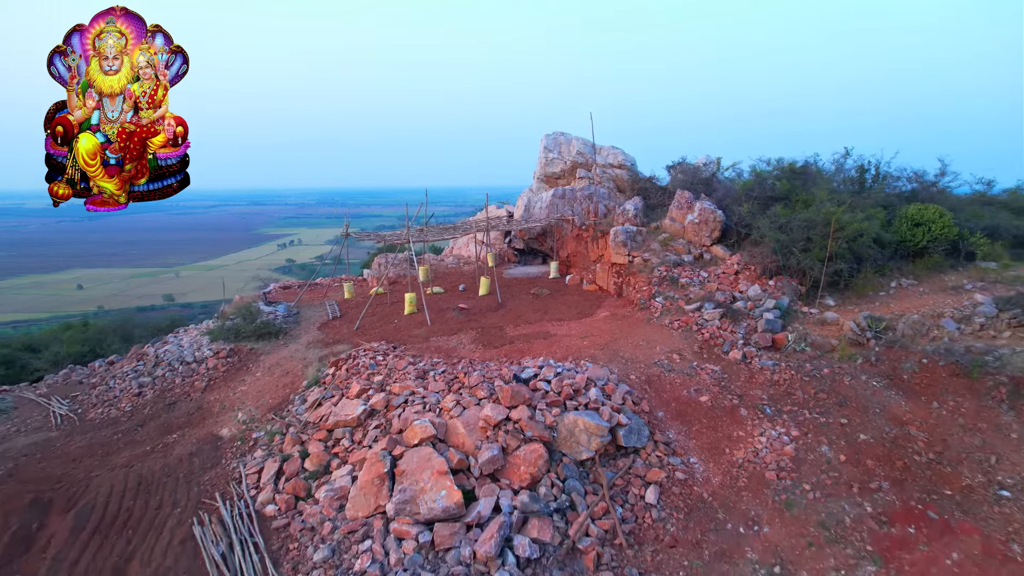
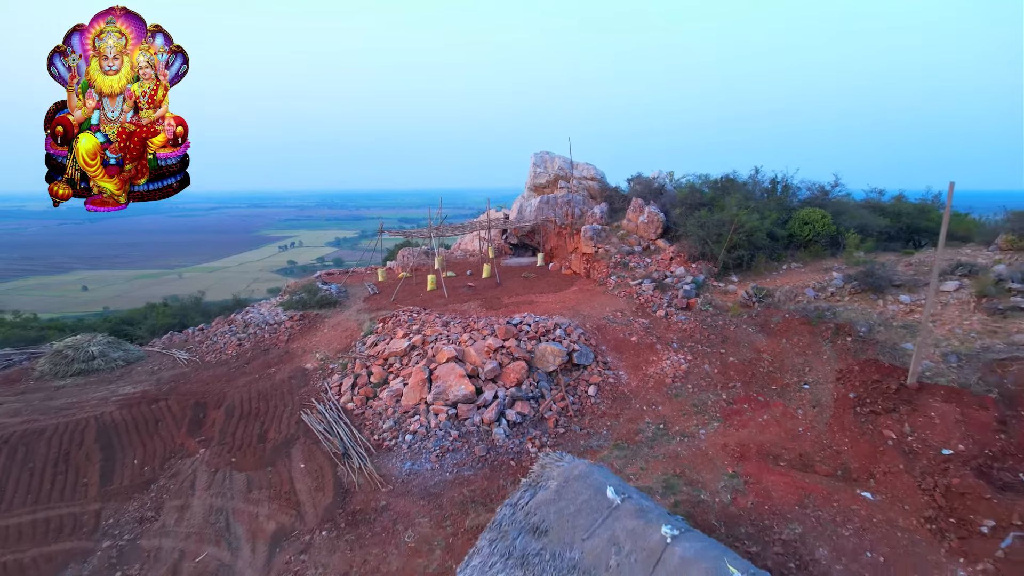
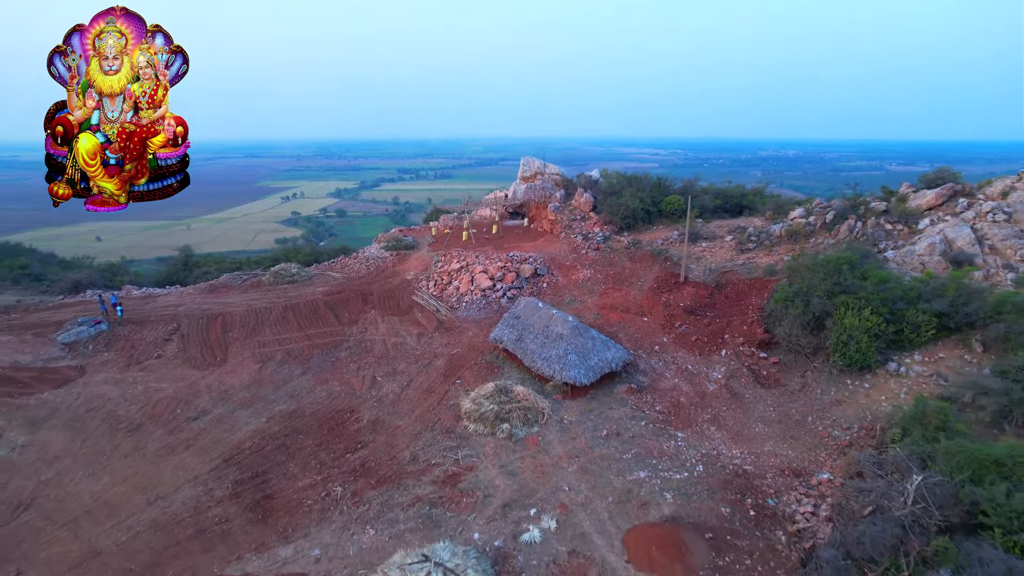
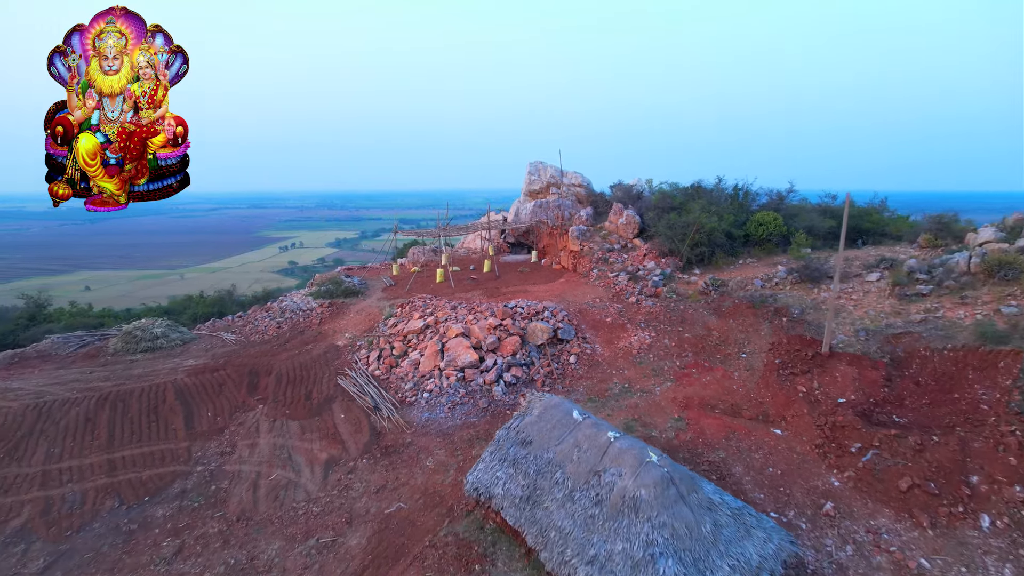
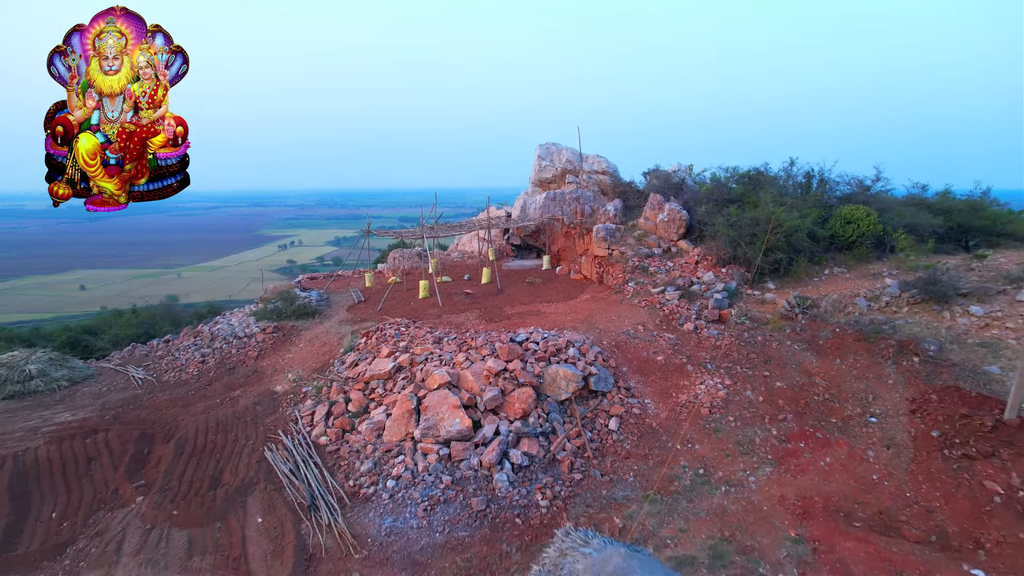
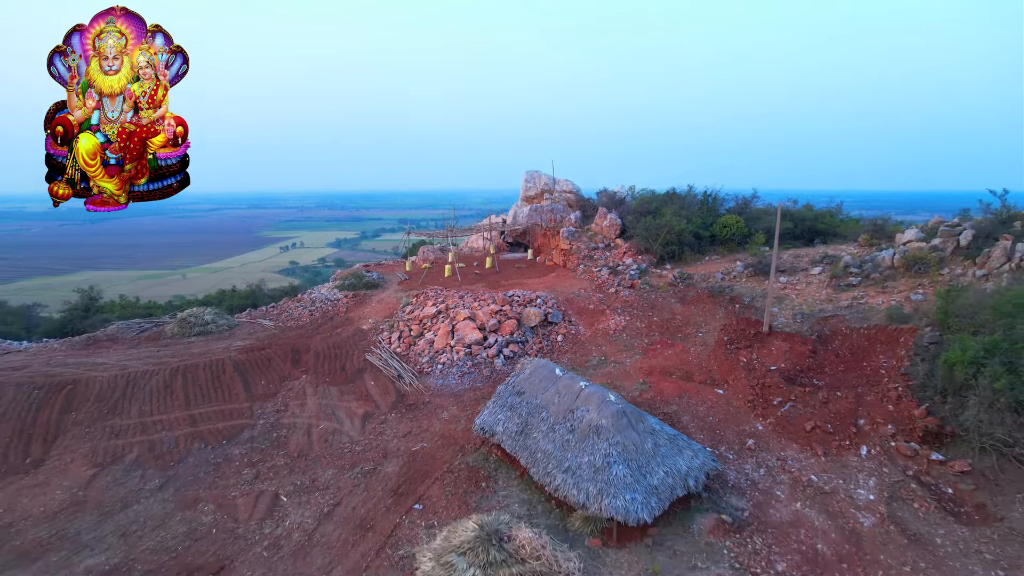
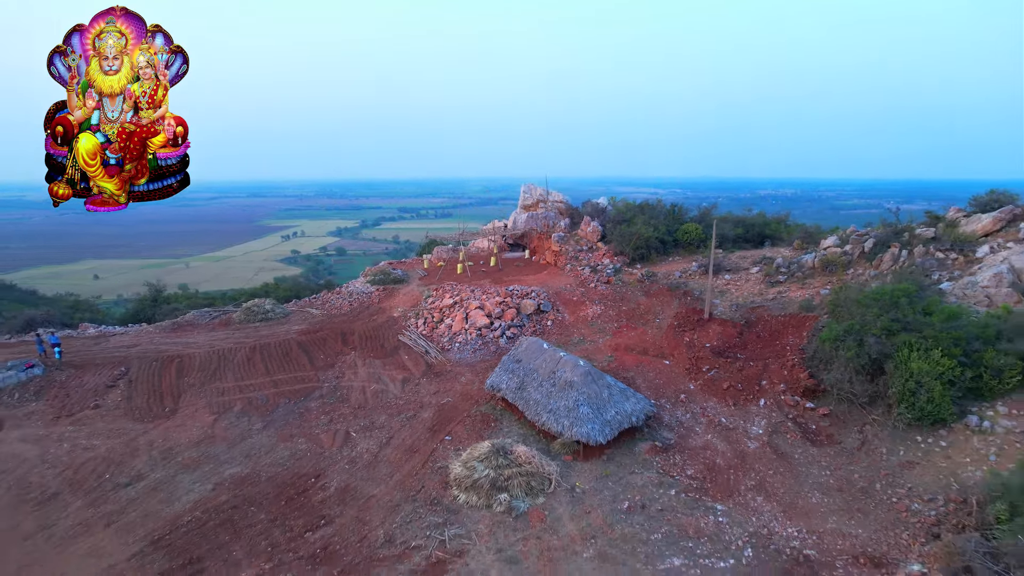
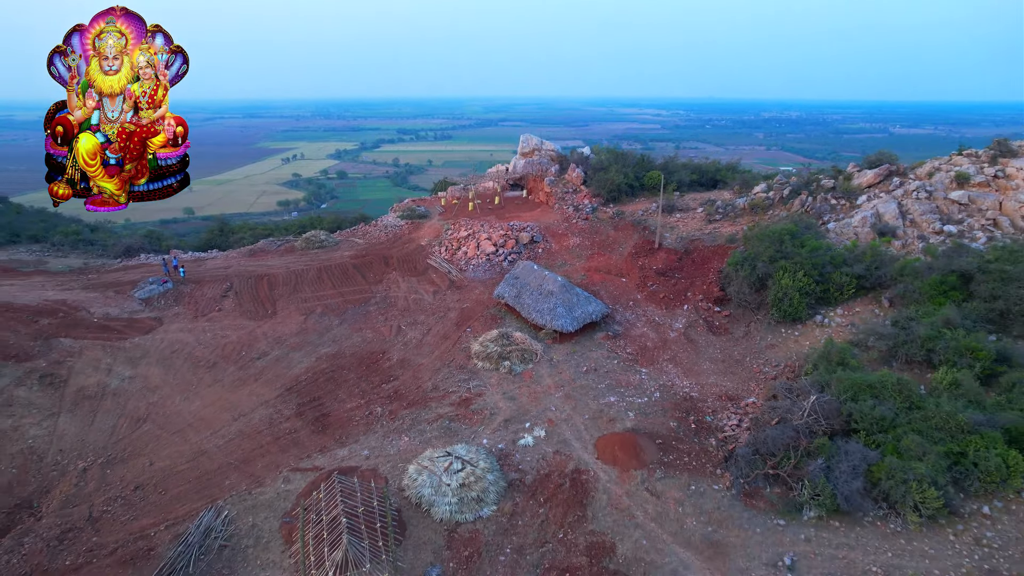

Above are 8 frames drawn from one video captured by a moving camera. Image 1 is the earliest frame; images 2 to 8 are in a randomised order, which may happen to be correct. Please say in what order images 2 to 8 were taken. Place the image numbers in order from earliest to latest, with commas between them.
5, 2, 4, 6, 7, 3, 8
